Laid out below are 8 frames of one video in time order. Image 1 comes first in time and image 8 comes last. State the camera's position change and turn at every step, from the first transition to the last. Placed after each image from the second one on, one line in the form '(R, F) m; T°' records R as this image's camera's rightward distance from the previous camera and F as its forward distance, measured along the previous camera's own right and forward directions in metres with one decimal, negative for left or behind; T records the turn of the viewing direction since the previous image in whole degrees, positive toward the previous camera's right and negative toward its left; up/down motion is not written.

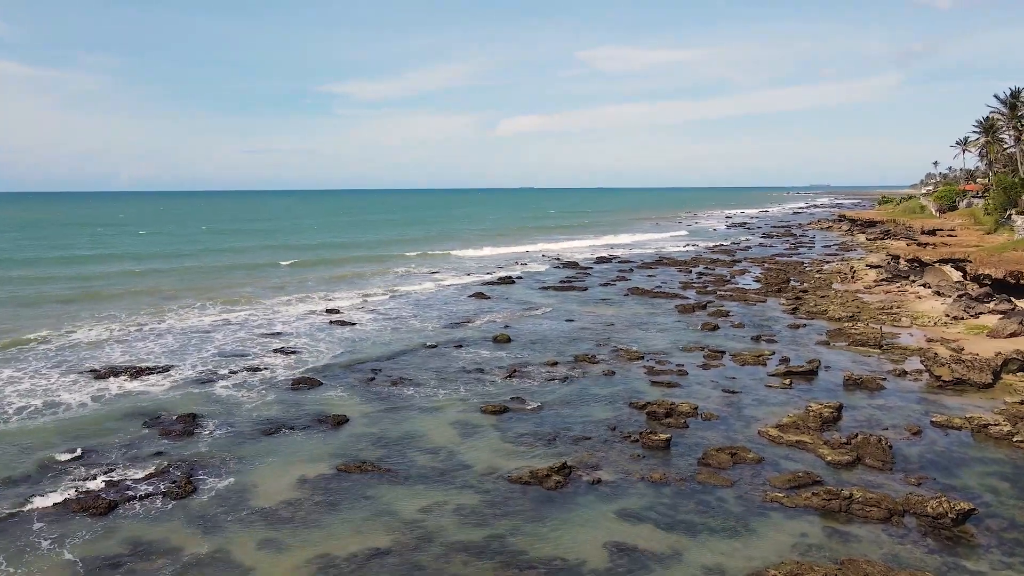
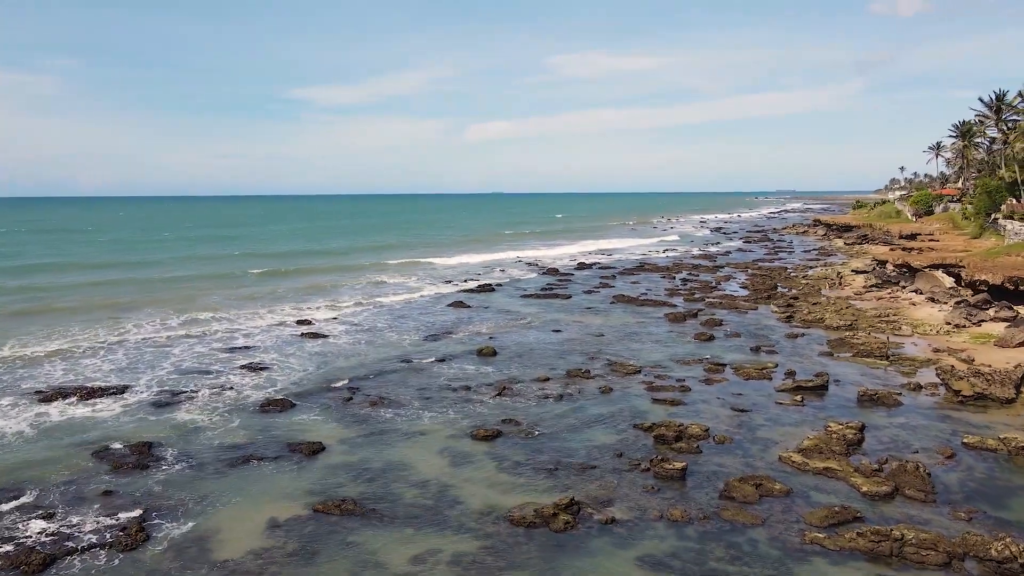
(-0.5, +1.8) m; +2°
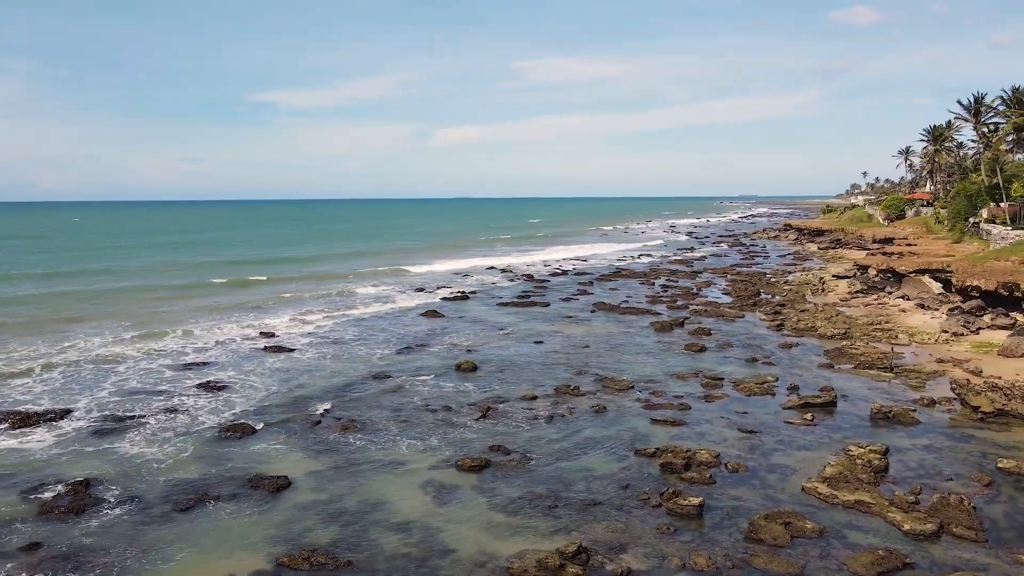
(-0.5, +1.9) m; +2°
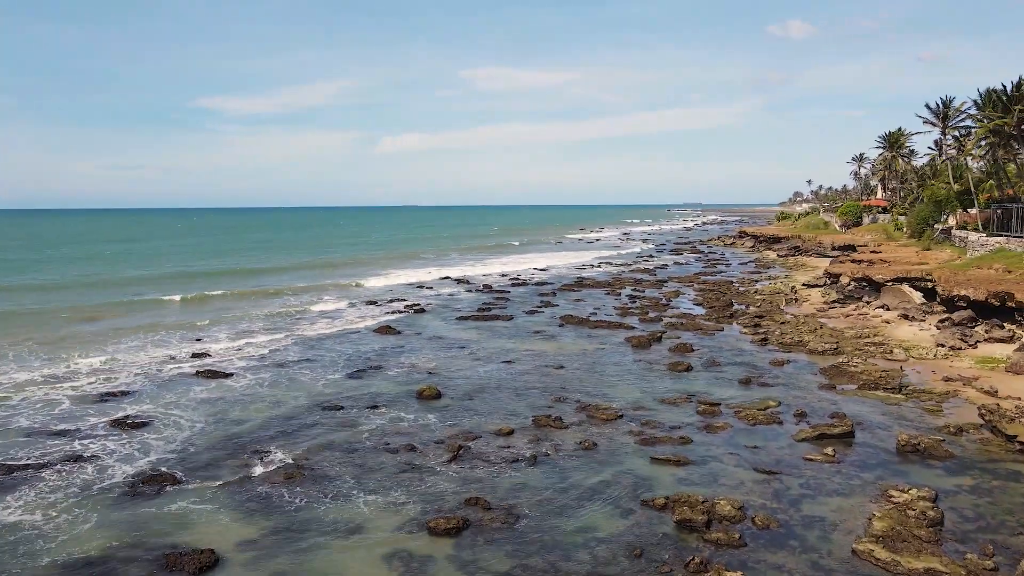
(-0.6, +2.9) m; +4°
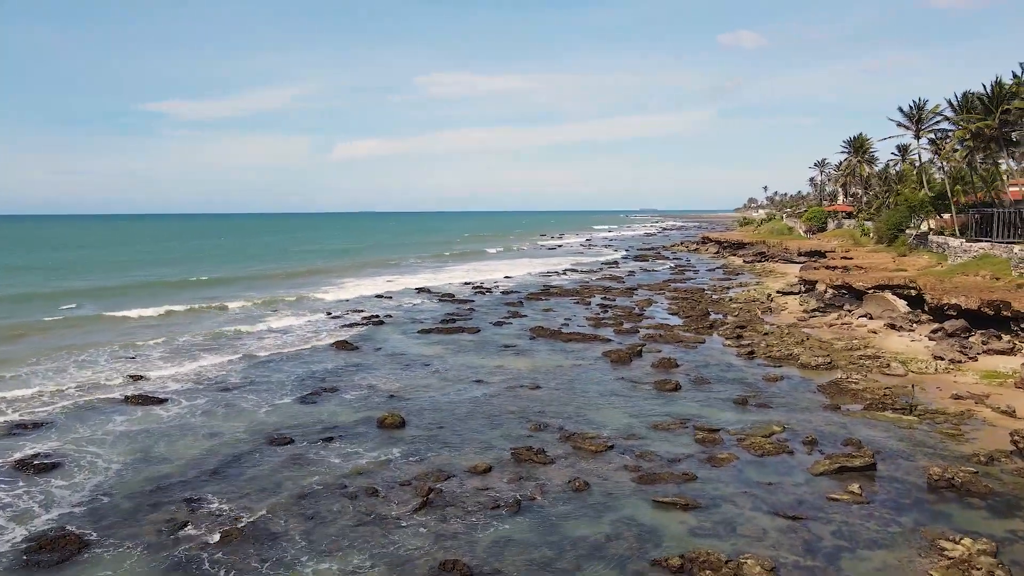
(-0.4, +2.5) m; +3°
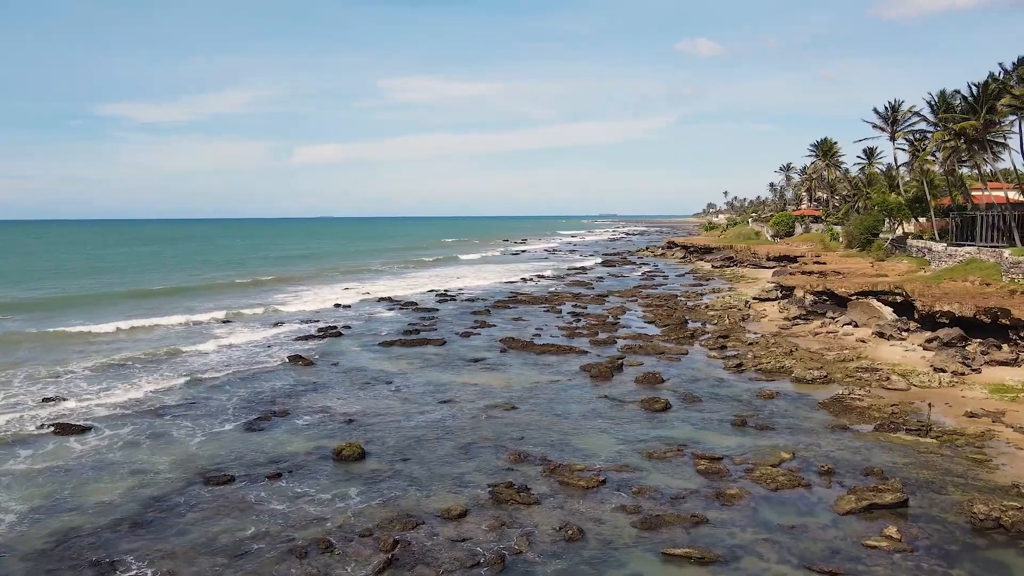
(-0.3, +2.3) m; +3°
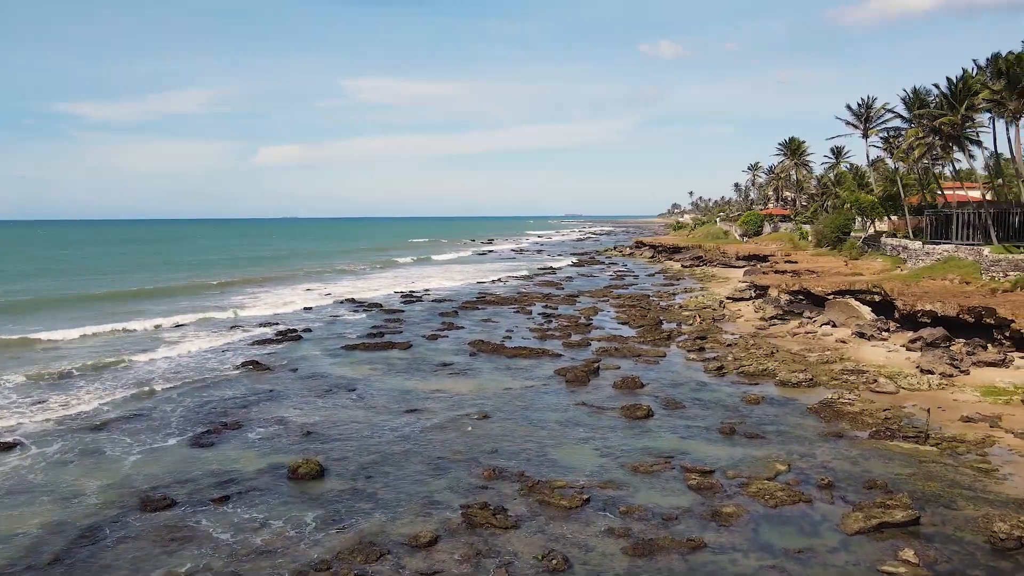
(-0.1, +1.4) m; +3°
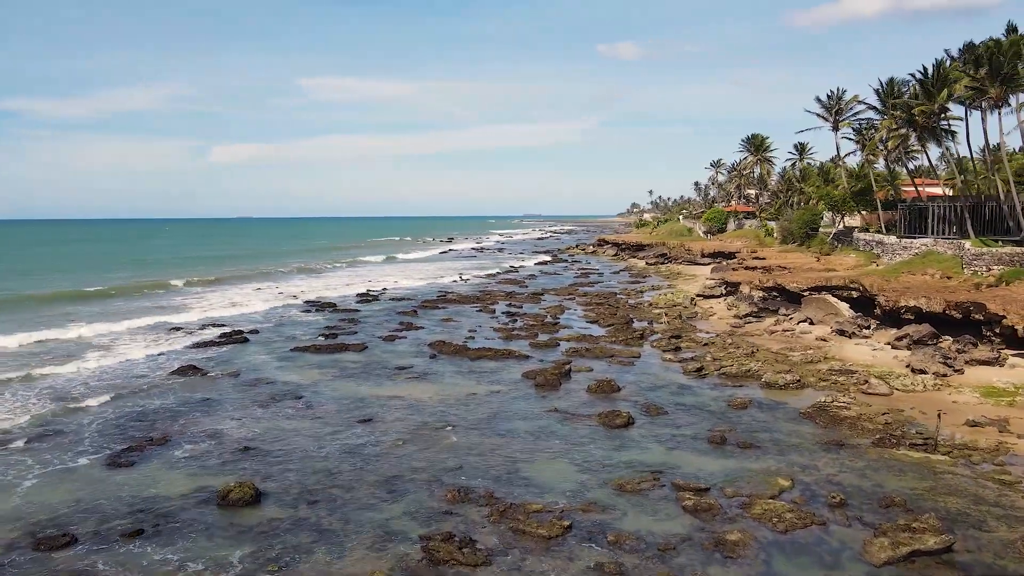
(-0.1, +2.0) m; +3°
